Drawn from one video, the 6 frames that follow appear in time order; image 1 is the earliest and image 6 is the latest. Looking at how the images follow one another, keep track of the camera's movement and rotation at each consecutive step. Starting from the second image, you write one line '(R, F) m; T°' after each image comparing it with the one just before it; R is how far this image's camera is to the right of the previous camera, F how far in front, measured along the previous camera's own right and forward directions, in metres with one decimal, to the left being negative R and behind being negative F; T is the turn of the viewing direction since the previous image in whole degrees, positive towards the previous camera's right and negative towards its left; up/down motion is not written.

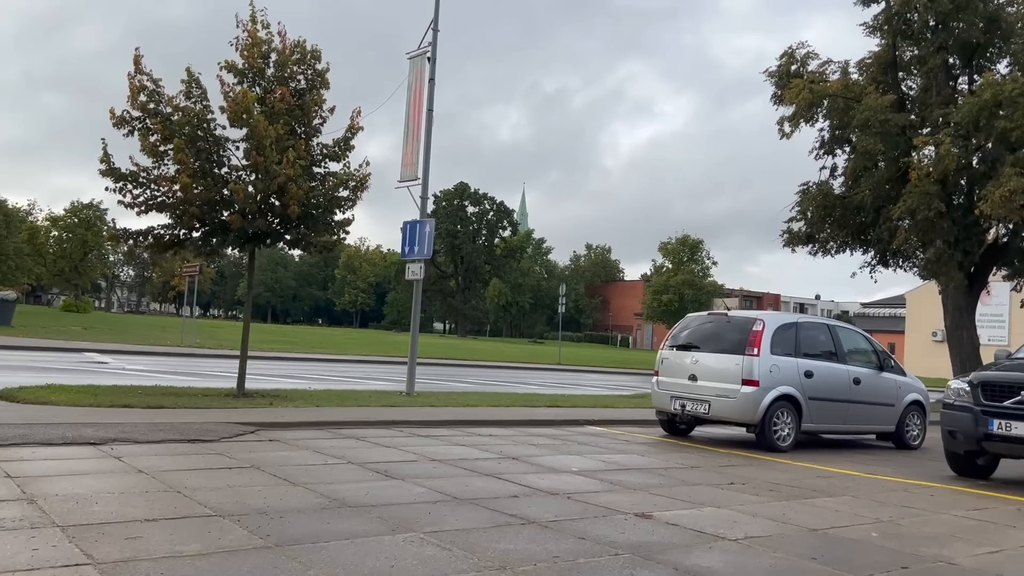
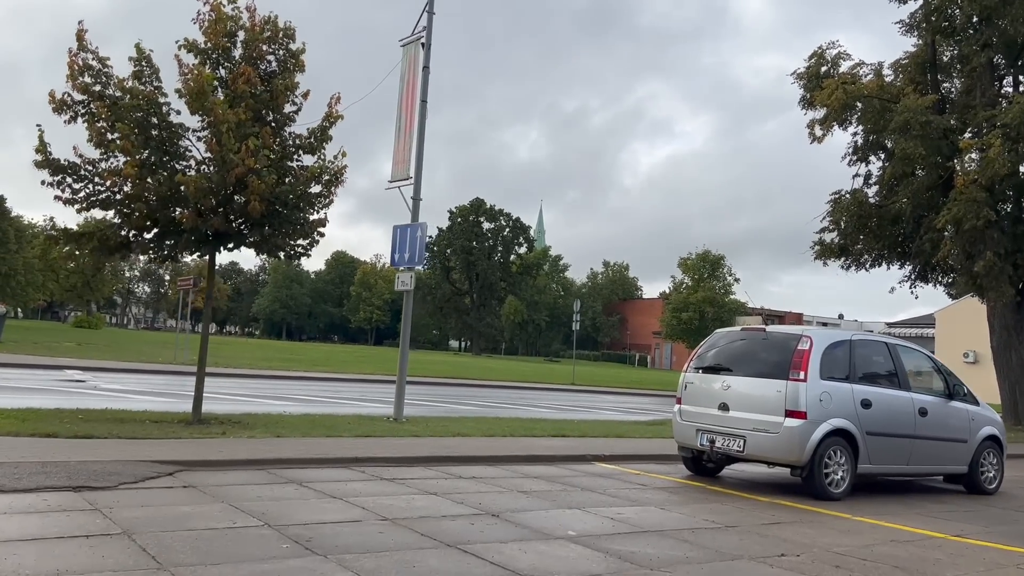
(+0.3, +2.1) m; -1°
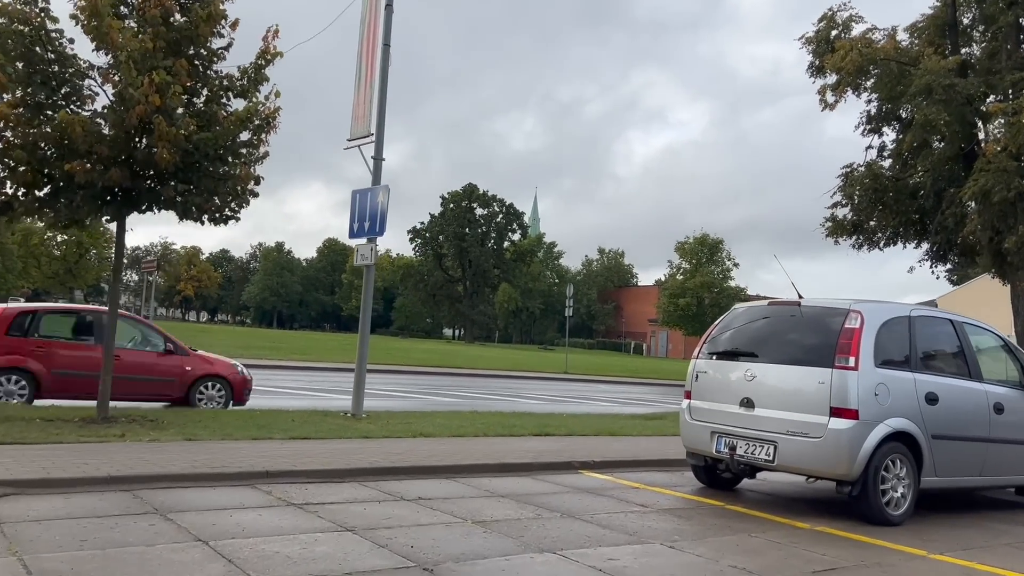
(+0.3, +2.3) m; 0°
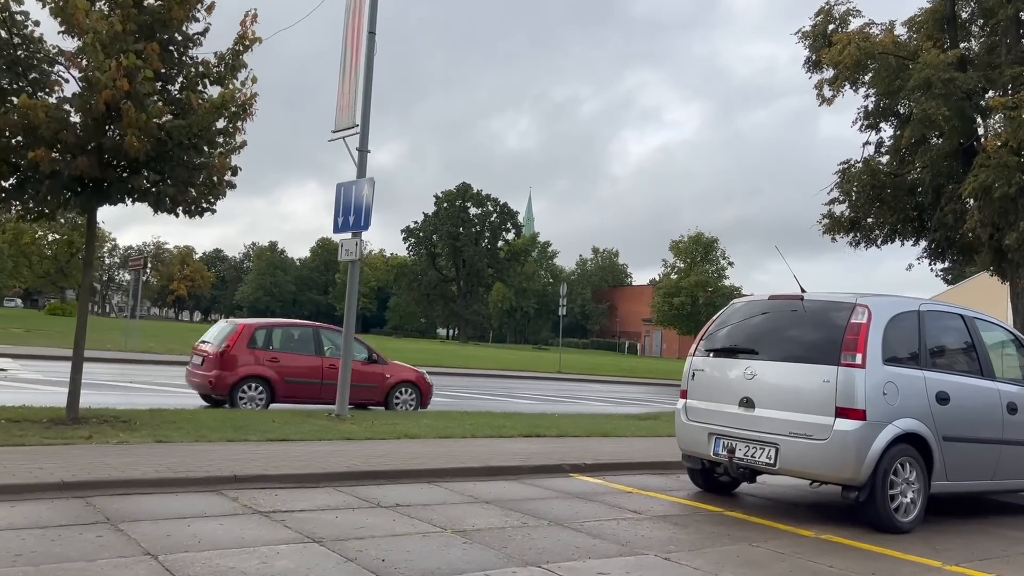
(+0.1, +0.5) m; 0°
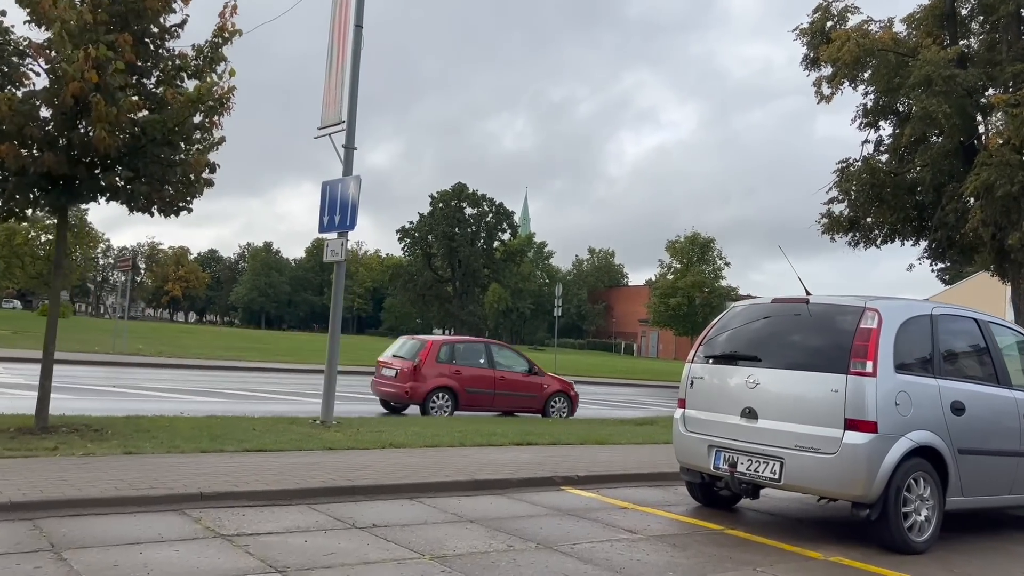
(+0.1, +0.5) m; 0°
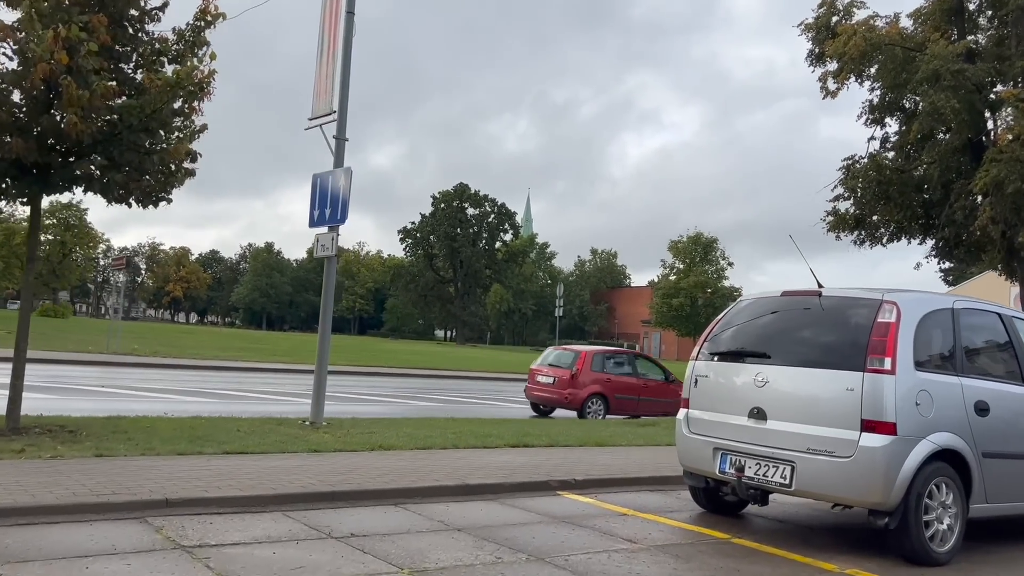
(+0.1, +0.5) m; 0°
